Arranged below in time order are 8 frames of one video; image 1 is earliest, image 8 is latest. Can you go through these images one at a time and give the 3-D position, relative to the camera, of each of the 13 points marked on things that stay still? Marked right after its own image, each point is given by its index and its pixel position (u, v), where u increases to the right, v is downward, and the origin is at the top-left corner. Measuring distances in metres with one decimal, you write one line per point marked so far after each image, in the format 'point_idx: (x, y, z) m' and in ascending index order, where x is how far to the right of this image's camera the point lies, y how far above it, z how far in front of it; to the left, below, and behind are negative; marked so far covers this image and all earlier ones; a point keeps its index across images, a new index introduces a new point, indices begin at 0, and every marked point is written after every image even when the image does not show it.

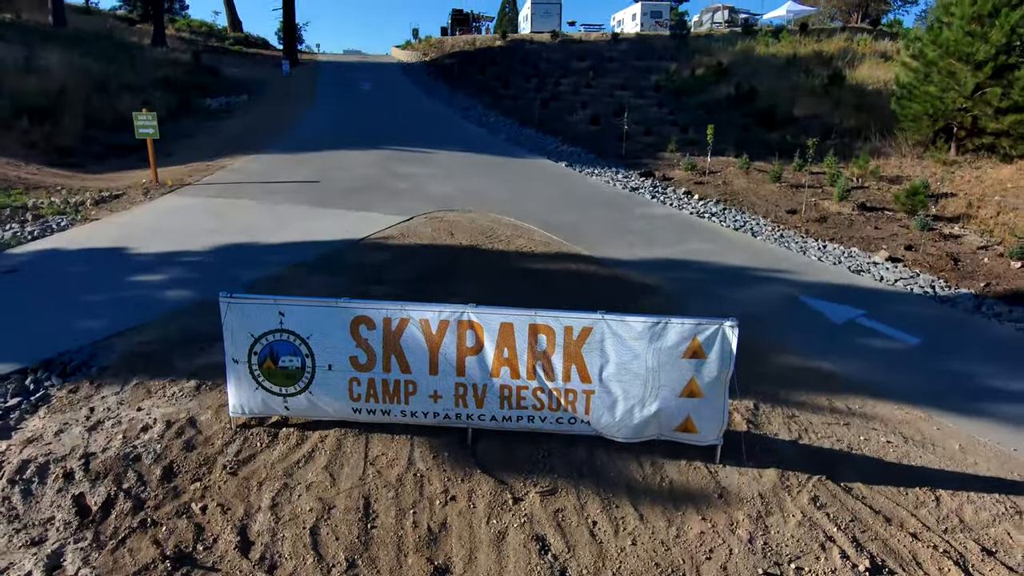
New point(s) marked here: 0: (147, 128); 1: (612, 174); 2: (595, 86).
0: (-4.5, +2.0, +7.9) m
1: (+1.5, +1.8, +9.9) m
2: (+2.4, +5.7, +18.1) m
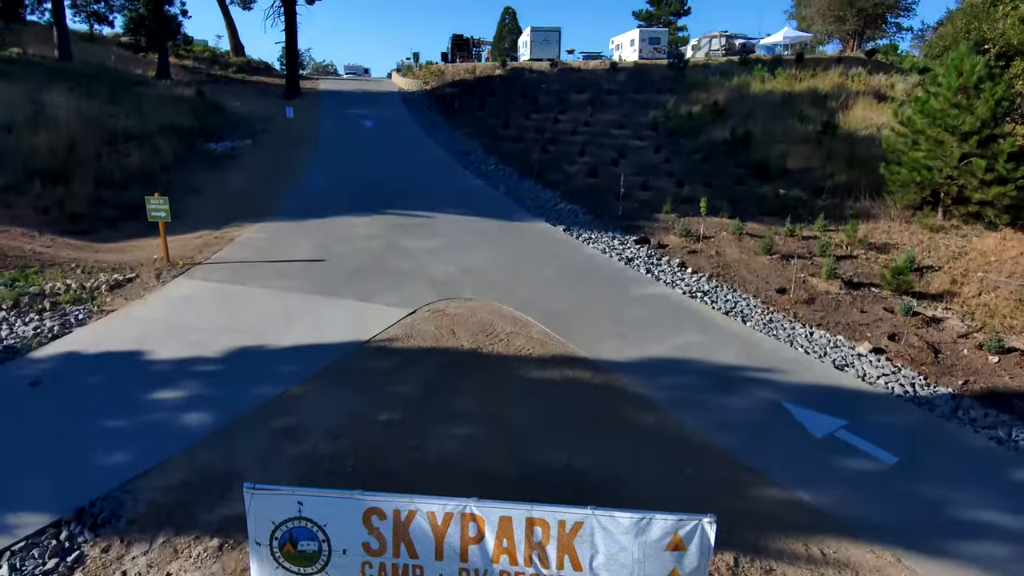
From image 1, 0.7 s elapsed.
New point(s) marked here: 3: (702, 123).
0: (-4.6, +1.0, +8.2) m
1: (+1.5, +0.8, +10.2) m
2: (+2.4, +4.7, +18.4) m
3: (+5.1, +4.4, +17.3) m
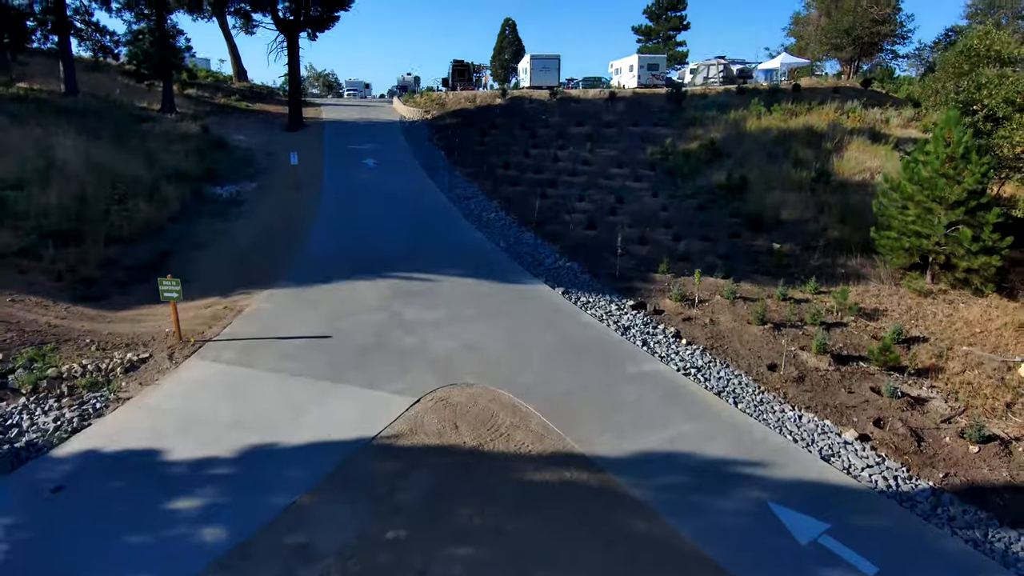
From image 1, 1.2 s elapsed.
0: (-4.5, 0.0, +8.5) m
1: (+1.5, -0.3, +10.4) m
2: (+2.4, +3.7, +18.7) m
3: (+5.1, +3.4, +17.6) m
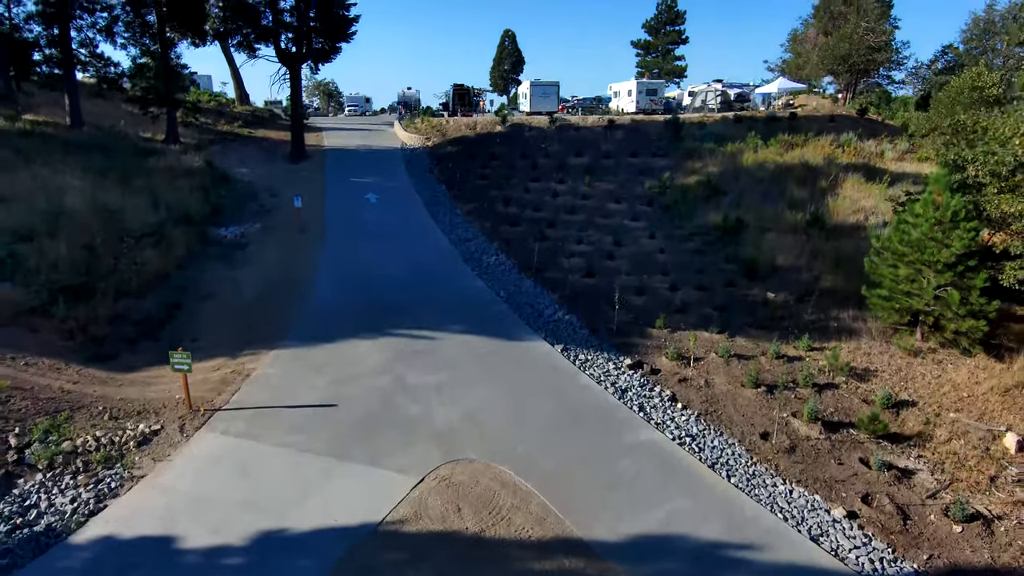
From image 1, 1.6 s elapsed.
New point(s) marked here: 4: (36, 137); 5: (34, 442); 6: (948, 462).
0: (-4.5, -1.0, +8.8) m
1: (+1.5, -1.3, +10.7) m
2: (+2.4, +2.7, +19.0) m
3: (+5.1, +2.4, +17.8) m
4: (-14.6, +4.6, +19.5) m
5: (-6.2, -2.0, +8.3) m
6: (+5.9, -2.3, +8.6) m
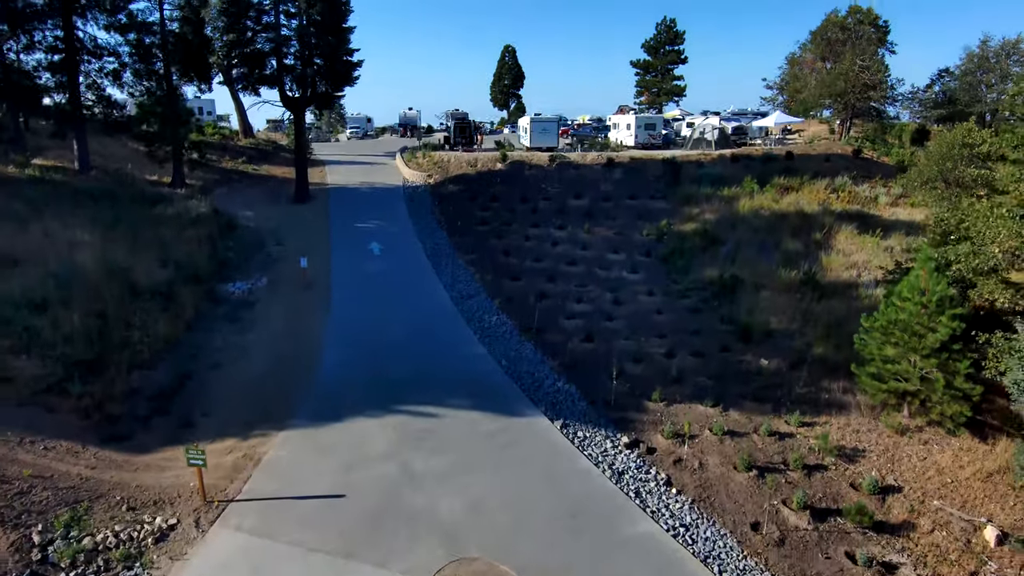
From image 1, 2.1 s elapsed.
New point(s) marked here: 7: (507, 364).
0: (-4.5, -2.5, +9.2) m
1: (+1.6, -2.7, +11.1) m
2: (+2.4, +1.3, +19.4) m
3: (+5.1, +1.0, +18.2) m
4: (-14.5, +3.2, +19.9) m
5: (-6.2, -3.4, +8.7) m
6: (+5.9, -3.8, +9.0) m
7: (-0.1, -1.6, +13.3) m
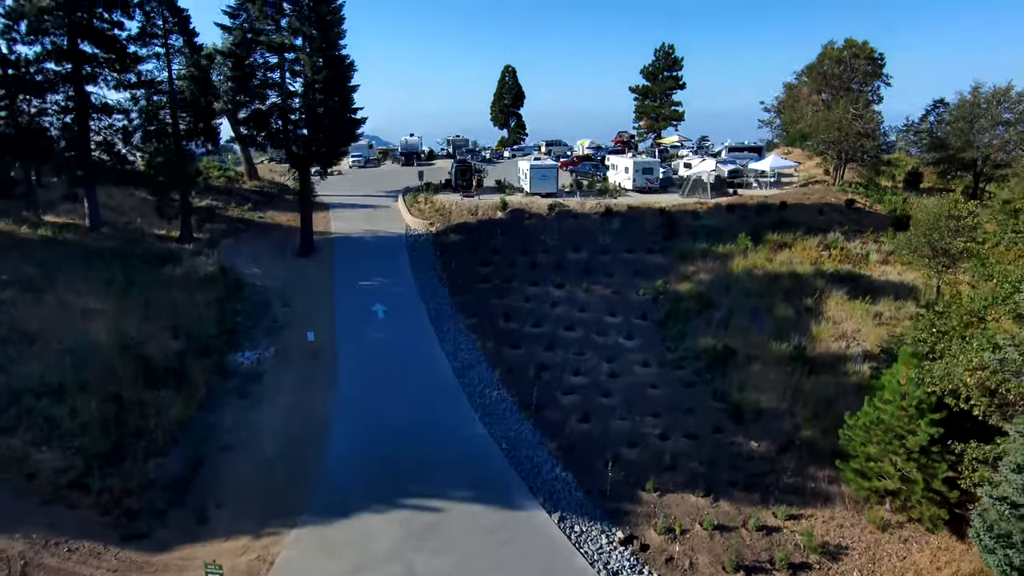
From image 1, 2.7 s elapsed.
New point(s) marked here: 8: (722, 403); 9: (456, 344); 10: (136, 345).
0: (-4.5, -4.4, +9.7) m
1: (+1.6, -4.6, +11.7) m
2: (+2.4, -0.6, +19.9) m
3: (+5.1, -0.9, +18.8) m
4: (-14.5, +1.4, +20.4) m
5: (-6.2, -5.3, +9.3) m
6: (+5.9, -5.7, +9.5) m
7: (-0.1, -3.5, +13.9) m
8: (+5.0, -2.8, +15.2) m
9: (-1.5, -1.5, +17.8) m
10: (-9.6, -1.4, +16.2) m
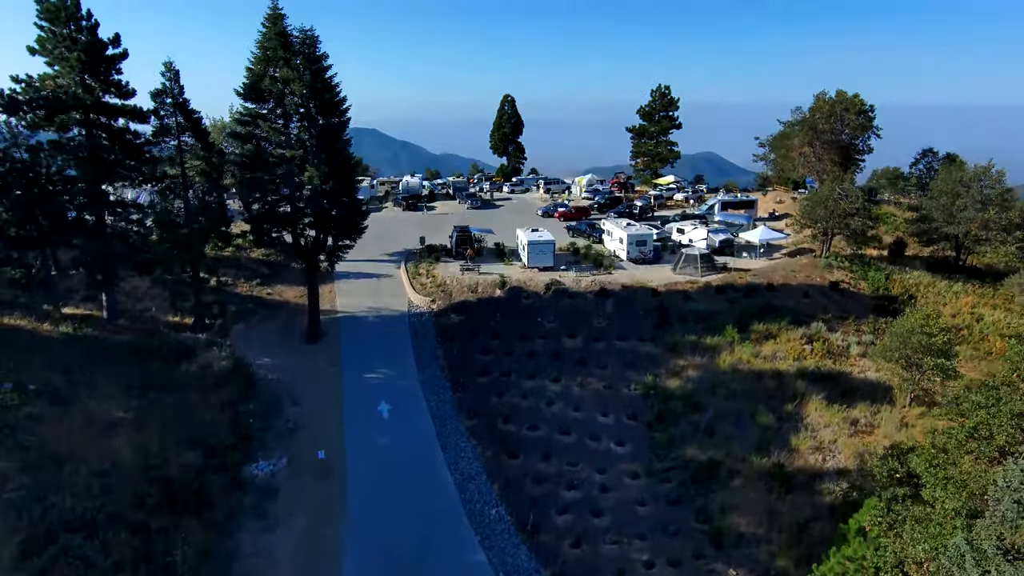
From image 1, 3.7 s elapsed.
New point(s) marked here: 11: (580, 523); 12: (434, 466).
0: (-4.6, -7.8, +10.9) m
1: (+1.5, -8.0, +12.8) m
2: (+2.3, -3.8, +21.0) m
3: (+5.1, -4.1, +19.9) m
4: (-14.6, -1.9, +21.5) m
5: (-6.3, -8.7, +10.5) m
6: (+5.8, -9.1, +10.7) m
7: (-0.2, -6.8, +15.1) m
8: (+4.9, -6.1, +16.4) m
9: (-1.6, -4.8, +18.9) m
10: (-9.6, -4.7, +17.4) m
11: (+1.7, -6.0, +16.5) m
12: (-2.2, -5.1, +18.3) m
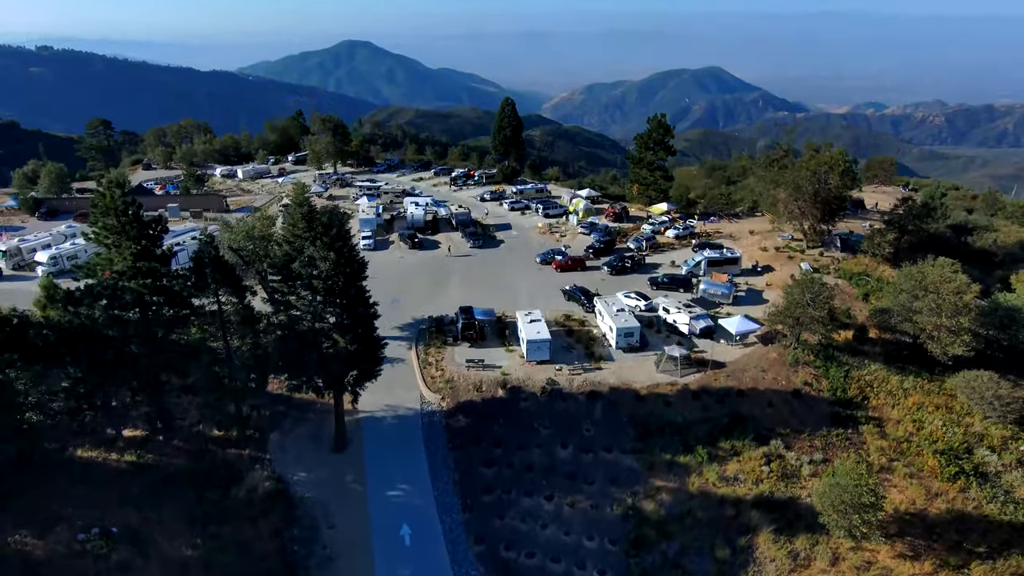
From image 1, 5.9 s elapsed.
0: (-4.6, -14.6, +15.5) m
1: (+1.5, -14.6, +17.5) m
2: (+2.3, -9.4, +25.1) m
3: (+5.1, -9.8, +24.0) m
4: (-14.6, -7.4, +25.3) m
5: (-6.3, -15.6, +15.2) m
6: (+5.9, -15.9, +15.6) m
7: (-0.1, -13.1, +19.5) m
8: (+4.9, -12.2, +20.7) m
9: (-1.6, -10.6, +23.1) m
10: (-9.6, -10.8, +21.5) m
11: (+1.8, -12.2, +20.9) m
12: (-2.2, -11.0, +22.5) m
